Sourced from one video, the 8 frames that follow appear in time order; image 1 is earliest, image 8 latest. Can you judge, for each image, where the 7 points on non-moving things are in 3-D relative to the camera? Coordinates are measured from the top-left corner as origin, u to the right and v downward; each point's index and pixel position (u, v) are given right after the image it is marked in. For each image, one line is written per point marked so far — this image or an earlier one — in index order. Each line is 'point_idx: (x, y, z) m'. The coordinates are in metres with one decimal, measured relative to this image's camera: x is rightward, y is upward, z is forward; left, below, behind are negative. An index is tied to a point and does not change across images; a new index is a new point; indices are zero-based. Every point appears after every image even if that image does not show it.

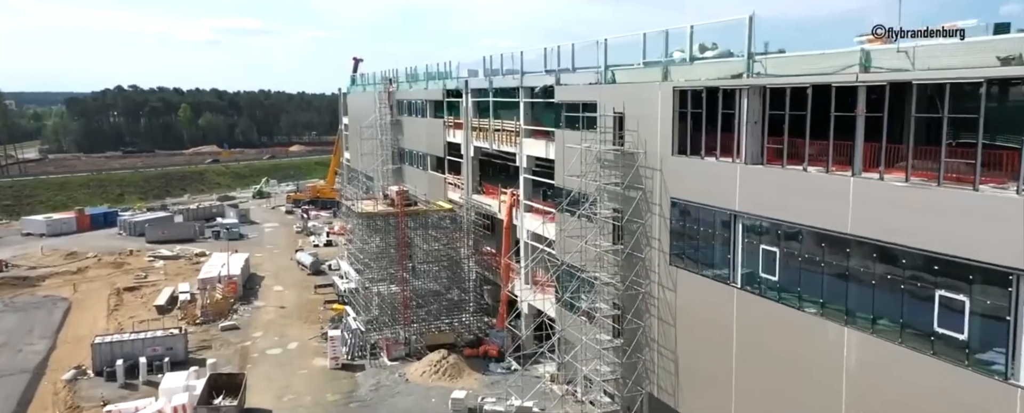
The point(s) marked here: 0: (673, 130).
0: (+4.0, +1.9, +17.6) m
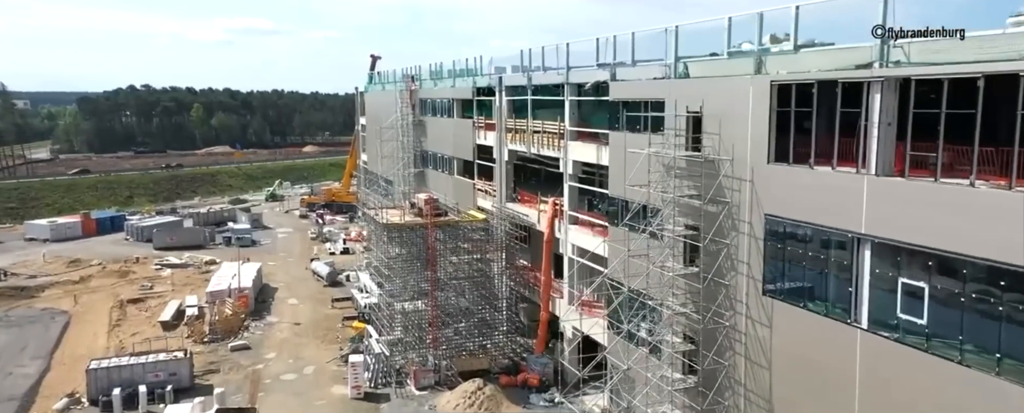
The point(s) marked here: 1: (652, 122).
0: (+5.3, +1.5, +14.6) m
1: (+3.6, +2.2, +18.2) m
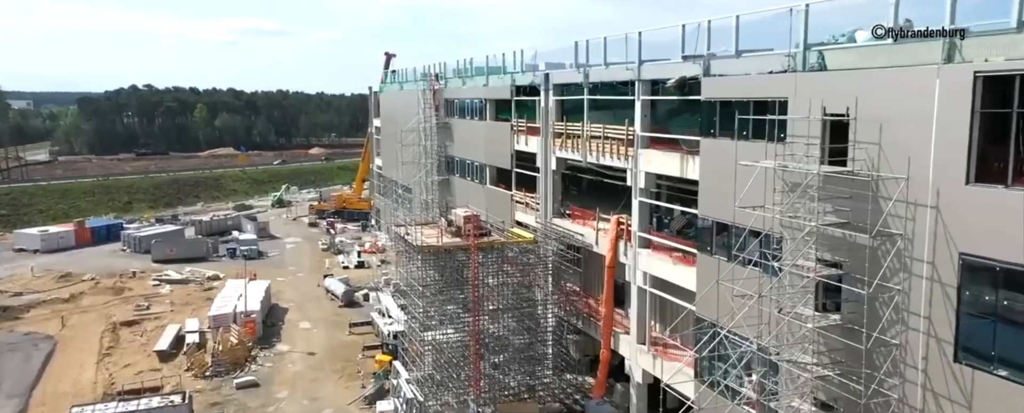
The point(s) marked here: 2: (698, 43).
0: (+7.0, +1.0, +10.8) m
1: (+5.3, +1.6, +14.4) m
2: (+4.6, +4.0, +17.1) m
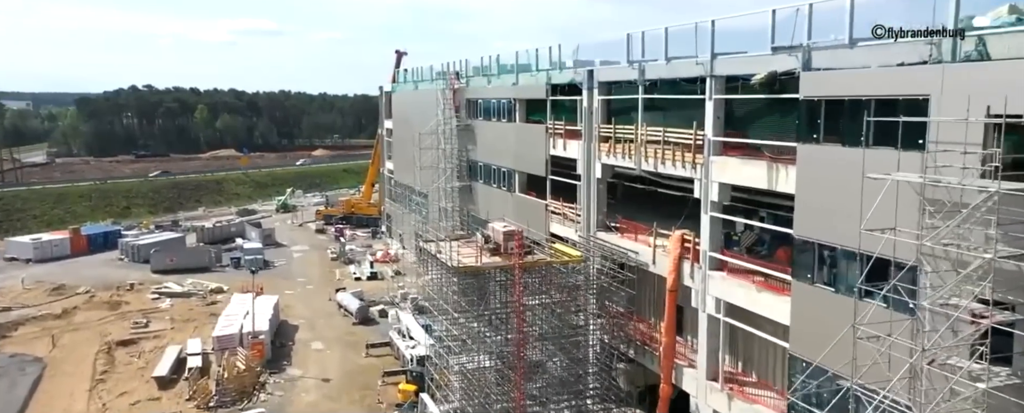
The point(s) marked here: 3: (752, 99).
0: (+8.2, +0.6, +8.1) m
1: (+6.5, +1.2, +11.7) m
2: (+5.8, +3.6, +14.5) m
3: (+5.5, +2.4, +15.8) m
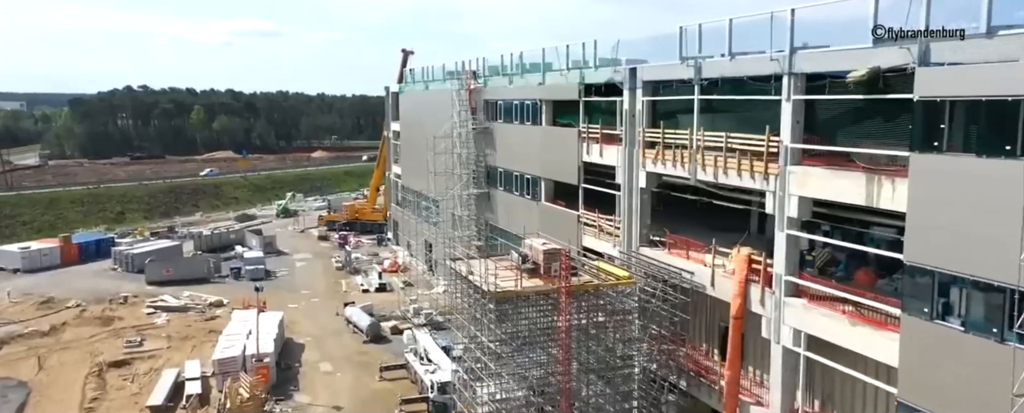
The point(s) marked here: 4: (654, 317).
0: (+9.3, +0.2, +5.9) m
1: (+7.6, +0.9, +9.5) m
2: (+6.9, +3.3, +12.3) m
3: (+6.5, +2.1, +13.6) m
4: (+3.7, -2.9, +18.6) m
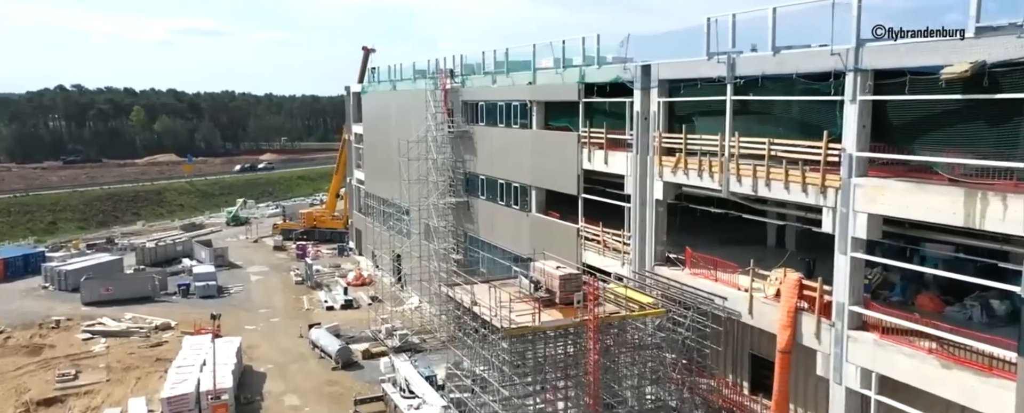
0: (+10.3, -0.1, +4.1) m
1: (+8.3, +0.6, +7.6) m
2: (+7.4, +2.9, +10.3) m
3: (+6.9, +1.7, +11.6) m
4: (+3.9, -3.3, +16.4) m
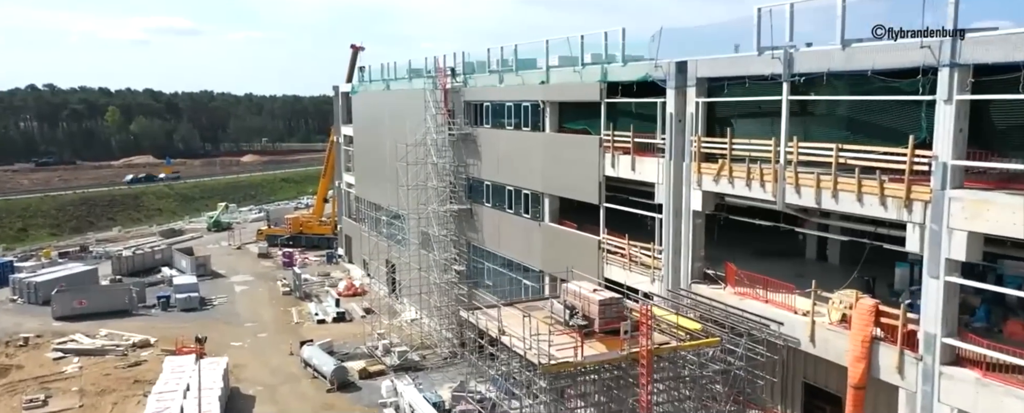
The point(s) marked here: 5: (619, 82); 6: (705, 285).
0: (+11.2, -0.3, +2.6) m
1: (+9.1, +0.3, +6.0) m
2: (+8.1, +2.7, +8.7) m
3: (+7.6, +1.5, +10.0) m
4: (+4.5, -3.6, +14.6) m
5: (+2.9, +3.3, +18.9) m
6: (+4.6, -1.8, +16.7) m
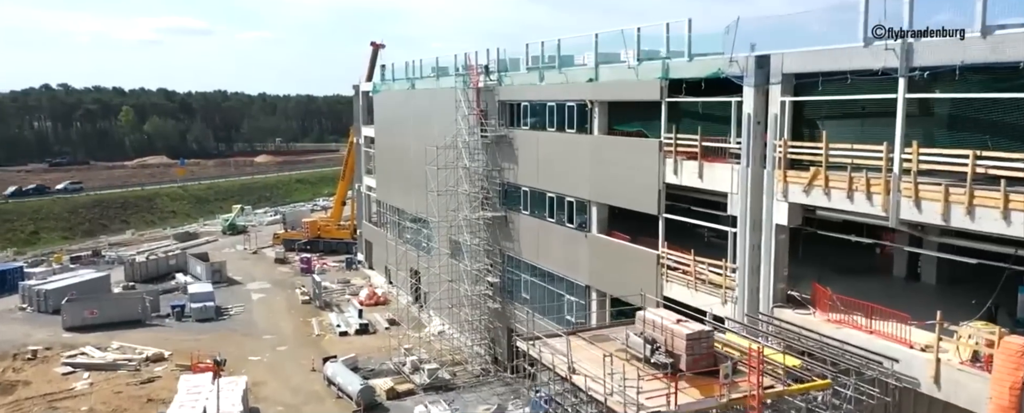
0: (+12.2, -0.6, +0.5) m
1: (+10.2, 0.0, +3.9) m
2: (+9.2, +2.4, +6.6) m
3: (+8.8, +1.2, +7.9) m
4: (+5.7, -3.8, +12.6) m
5: (+4.2, +3.1, +17.0) m
6: (+5.8, -2.1, +14.7) m
